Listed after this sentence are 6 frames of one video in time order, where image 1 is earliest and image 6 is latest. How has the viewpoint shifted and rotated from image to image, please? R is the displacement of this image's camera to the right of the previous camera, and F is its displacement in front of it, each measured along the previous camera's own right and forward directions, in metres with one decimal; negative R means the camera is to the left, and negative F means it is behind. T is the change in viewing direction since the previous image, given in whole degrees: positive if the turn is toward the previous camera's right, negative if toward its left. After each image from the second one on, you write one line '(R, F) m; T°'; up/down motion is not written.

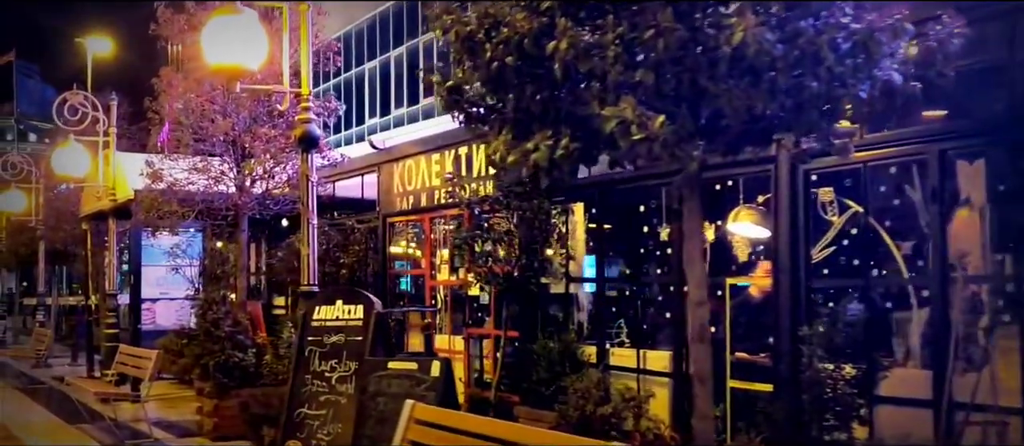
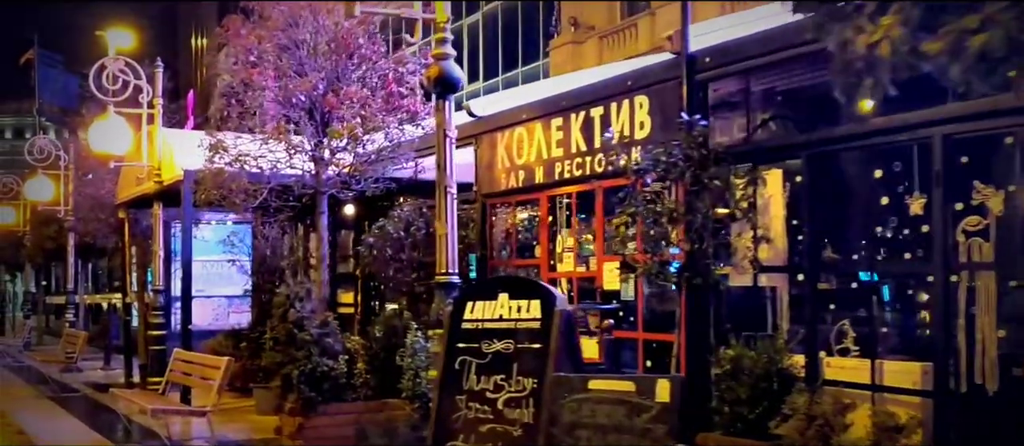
(-1.2, +2.2) m; -1°
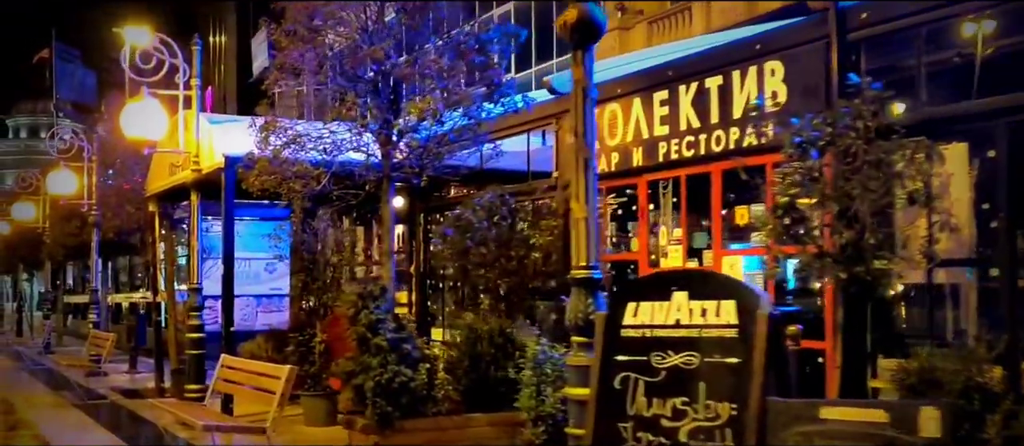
(-0.7, +1.3) m; -1°
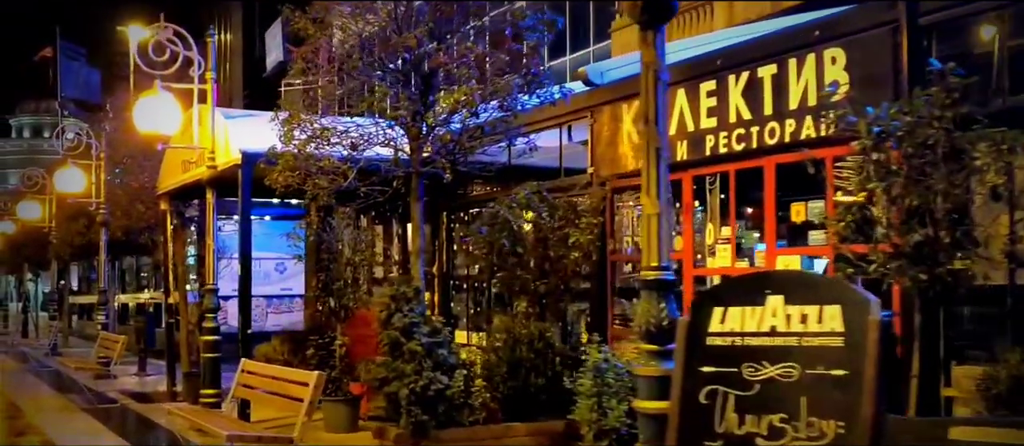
(-0.3, +0.5) m; 0°
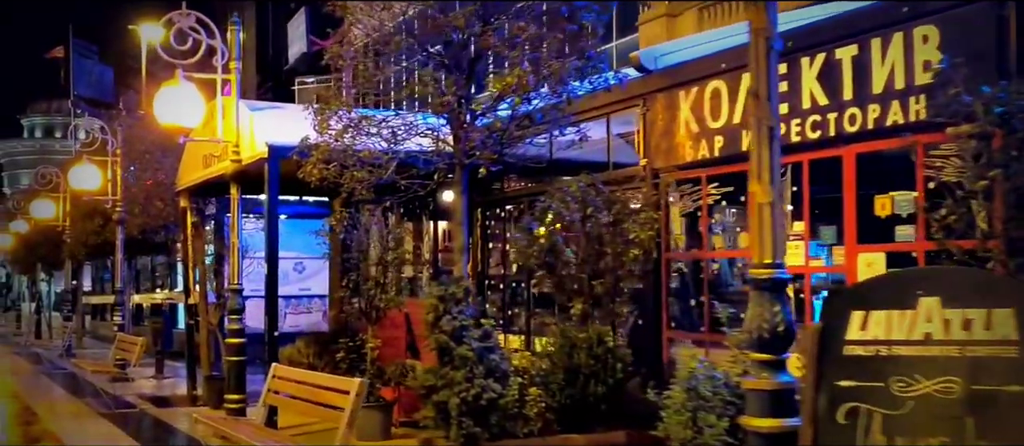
(-0.3, +0.6) m; -1°
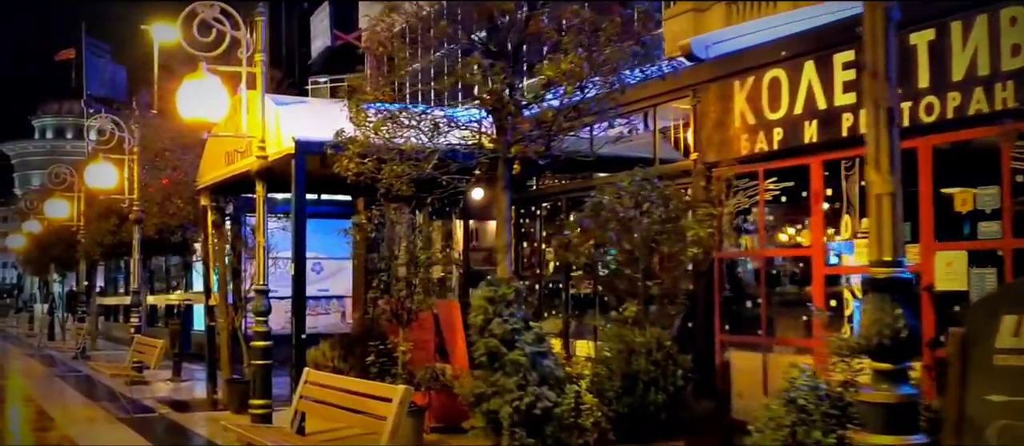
(-0.3, +0.4) m; 0°
